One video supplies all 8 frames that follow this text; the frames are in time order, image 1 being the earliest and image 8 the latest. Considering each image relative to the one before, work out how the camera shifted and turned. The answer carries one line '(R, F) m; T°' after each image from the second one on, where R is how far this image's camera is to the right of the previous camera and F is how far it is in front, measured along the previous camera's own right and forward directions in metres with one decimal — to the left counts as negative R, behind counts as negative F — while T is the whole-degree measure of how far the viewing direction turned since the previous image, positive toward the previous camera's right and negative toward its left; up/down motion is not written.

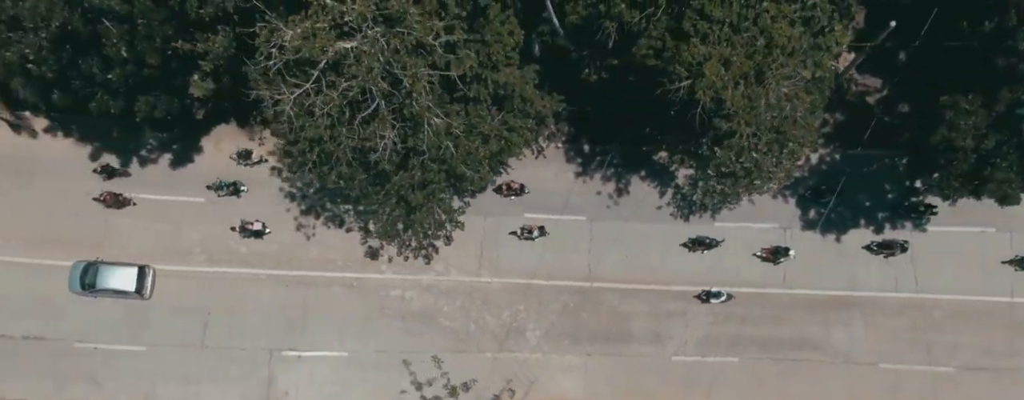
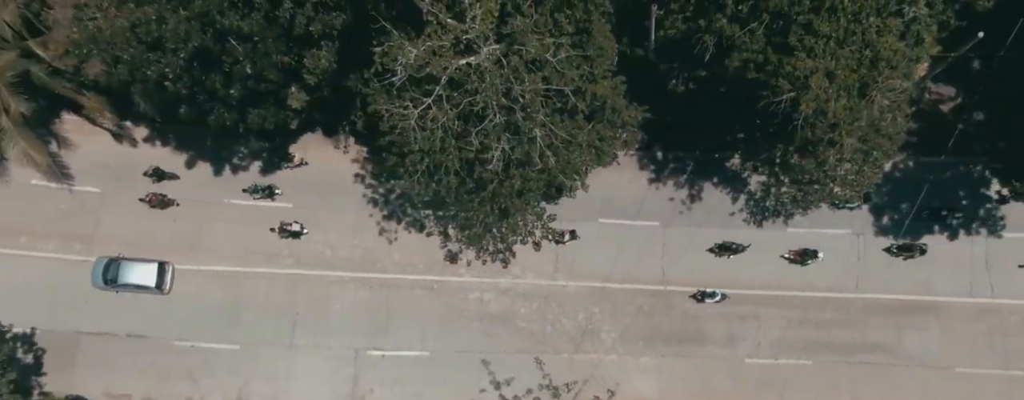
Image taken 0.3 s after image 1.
(-1.4, -1.1) m; -3°
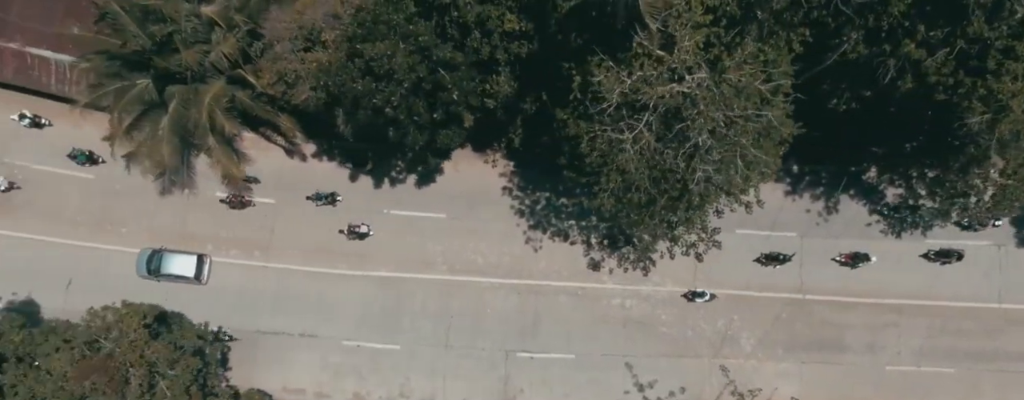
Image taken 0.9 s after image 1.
(-3.0, -2.1) m; -5°
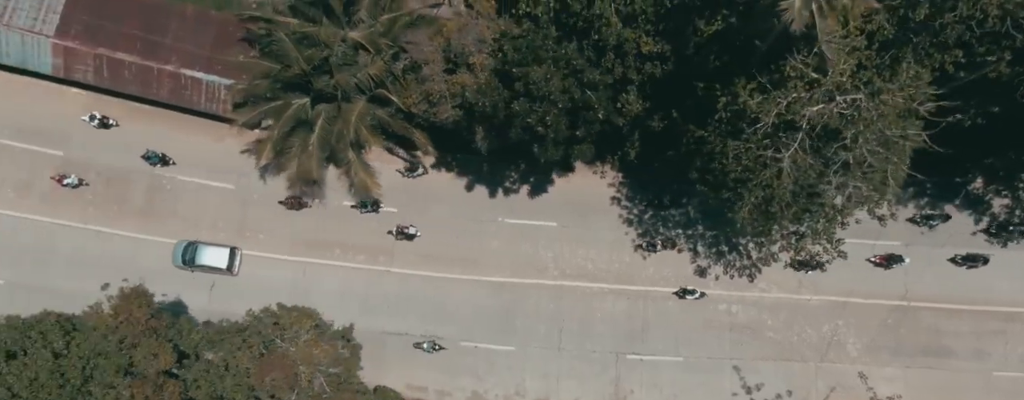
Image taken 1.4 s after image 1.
(-2.7, -1.8) m; -3°
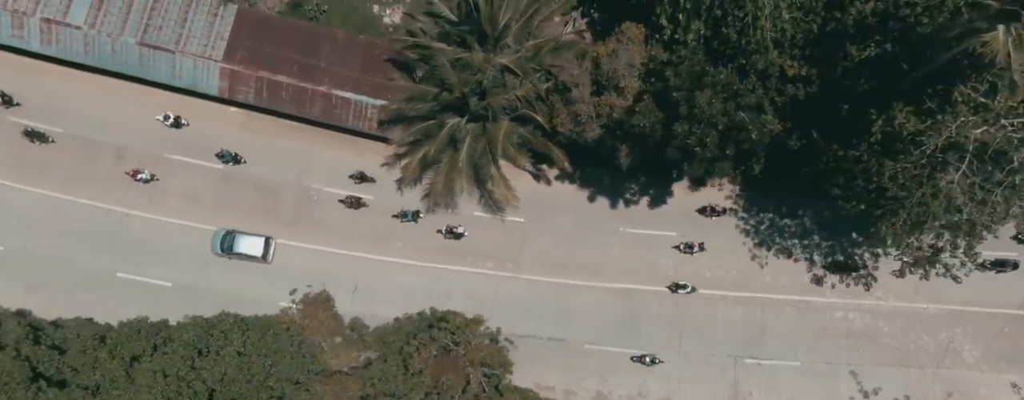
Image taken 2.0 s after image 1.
(-3.3, -2.2) m; -3°
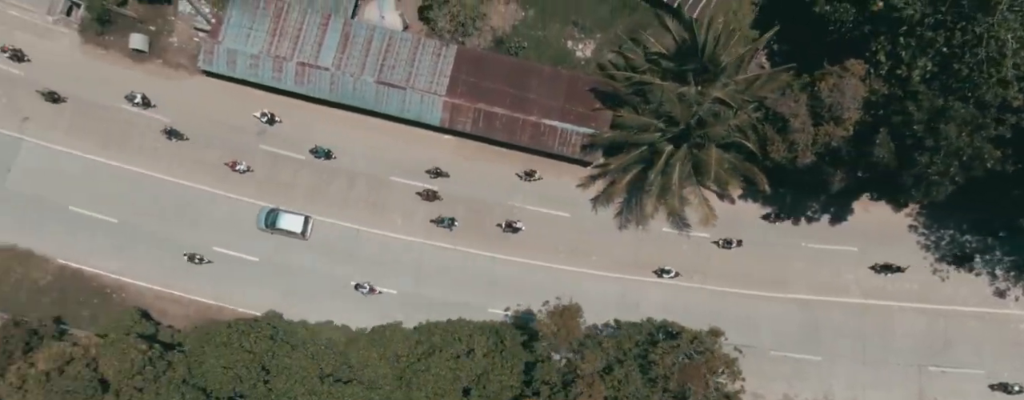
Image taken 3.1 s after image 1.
(-5.0, -3.8) m; -6°
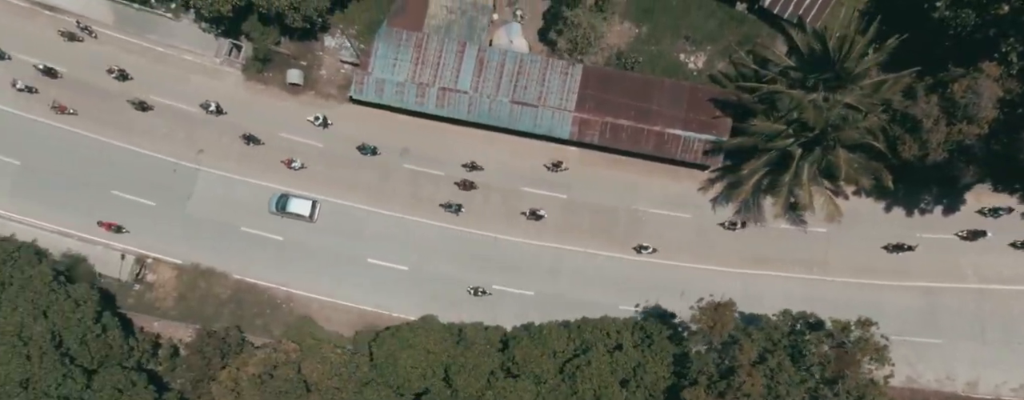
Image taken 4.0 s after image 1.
(-3.7, -3.3) m; -4°
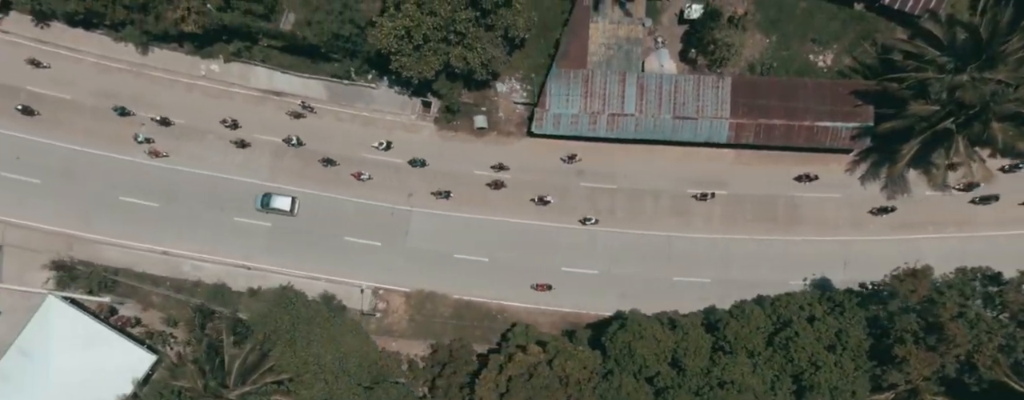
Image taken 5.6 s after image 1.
(-6.3, -6.2) m; -4°
